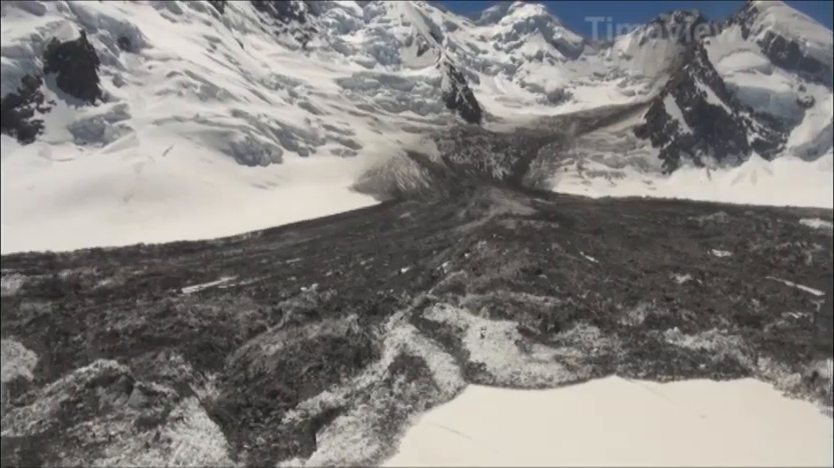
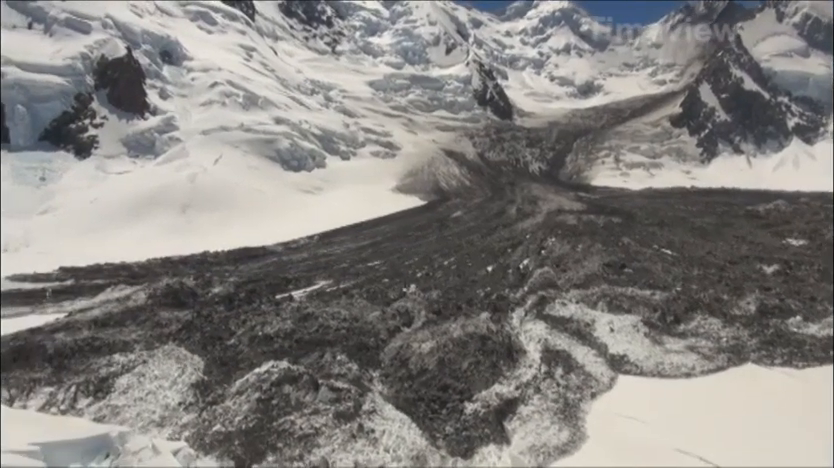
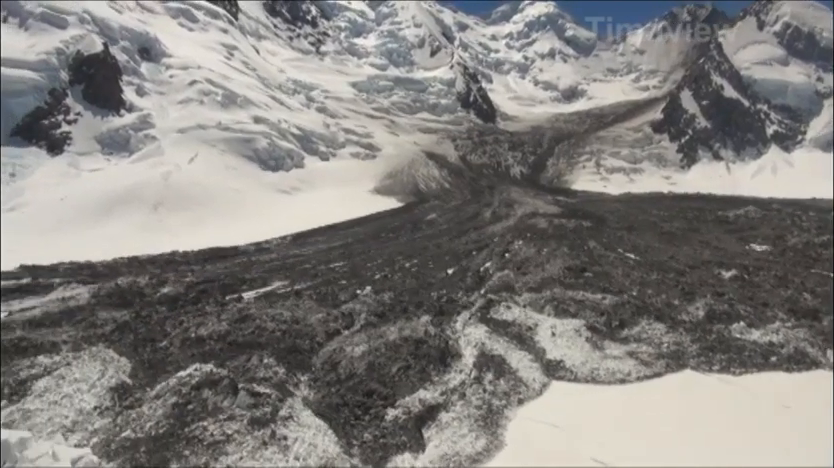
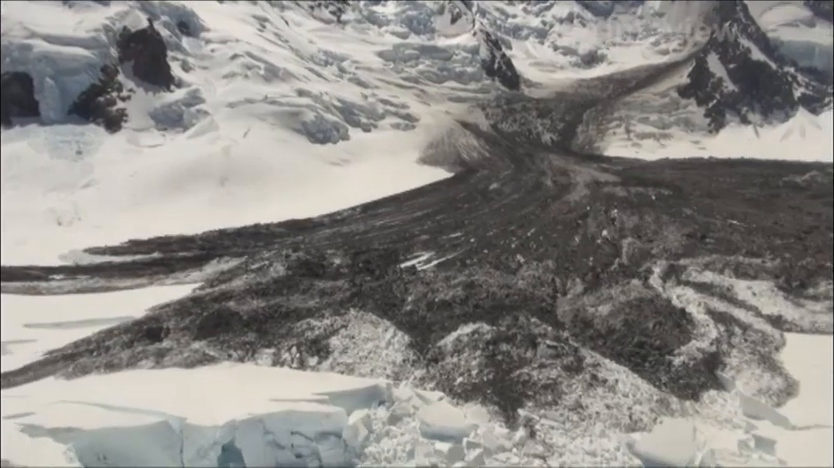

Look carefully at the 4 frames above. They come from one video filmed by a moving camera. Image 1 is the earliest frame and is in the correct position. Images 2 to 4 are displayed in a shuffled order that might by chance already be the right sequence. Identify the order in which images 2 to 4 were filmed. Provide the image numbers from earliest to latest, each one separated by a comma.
3, 2, 4
